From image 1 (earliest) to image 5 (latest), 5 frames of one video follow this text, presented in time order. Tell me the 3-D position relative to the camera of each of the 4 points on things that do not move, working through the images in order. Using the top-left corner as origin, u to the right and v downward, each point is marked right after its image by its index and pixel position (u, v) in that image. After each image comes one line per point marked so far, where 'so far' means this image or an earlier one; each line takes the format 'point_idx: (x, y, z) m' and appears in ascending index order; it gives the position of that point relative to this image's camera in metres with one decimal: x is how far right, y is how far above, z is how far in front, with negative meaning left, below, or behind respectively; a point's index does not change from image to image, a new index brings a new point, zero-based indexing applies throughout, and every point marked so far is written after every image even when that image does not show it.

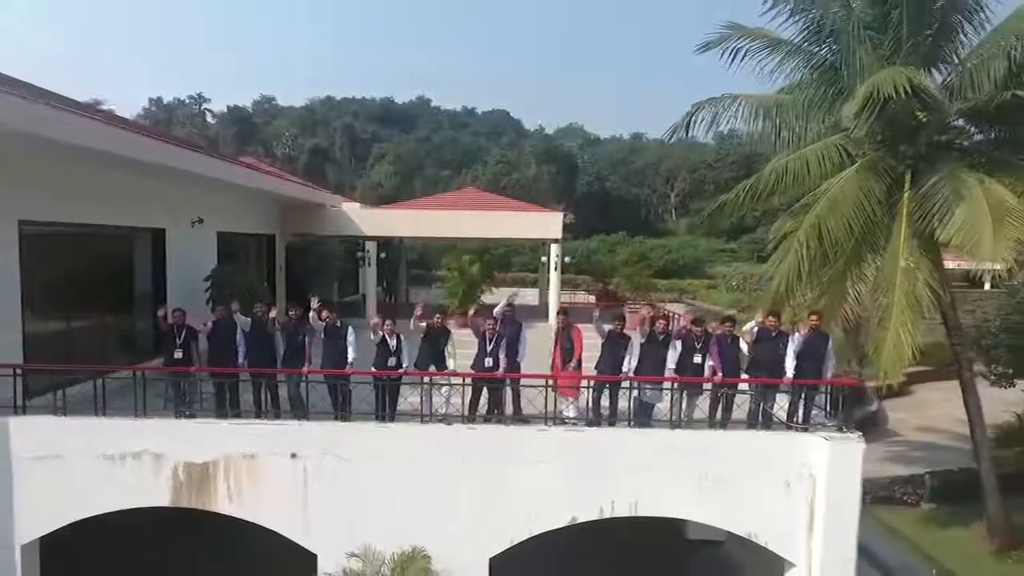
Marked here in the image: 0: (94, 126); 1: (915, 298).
0: (-6.8, +2.6, +7.4) m
1: (+8.1, -0.2, +8.9) m
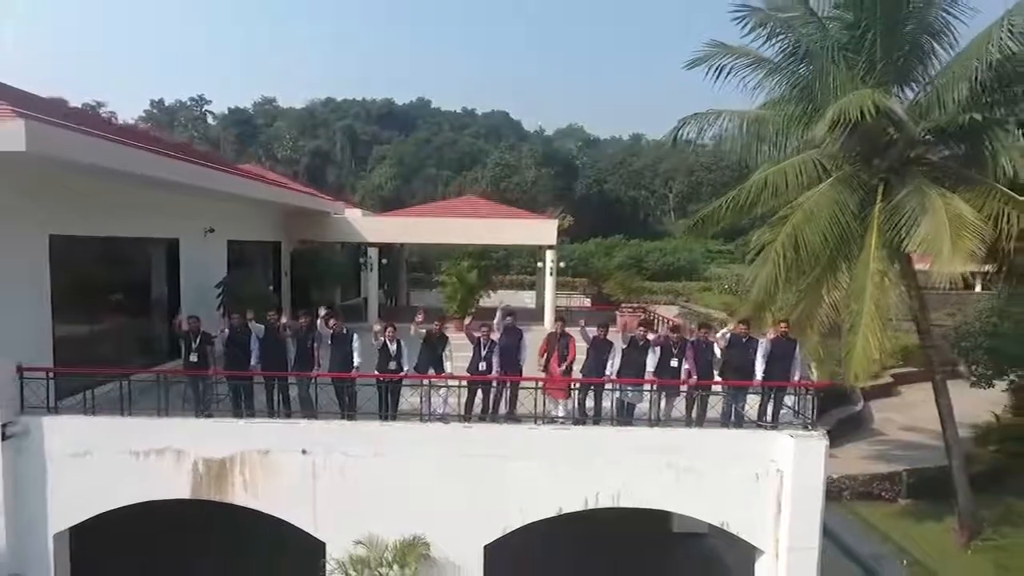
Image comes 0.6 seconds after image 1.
0: (-6.9, +2.4, +8.0) m
1: (+8.0, -0.4, +9.5) m
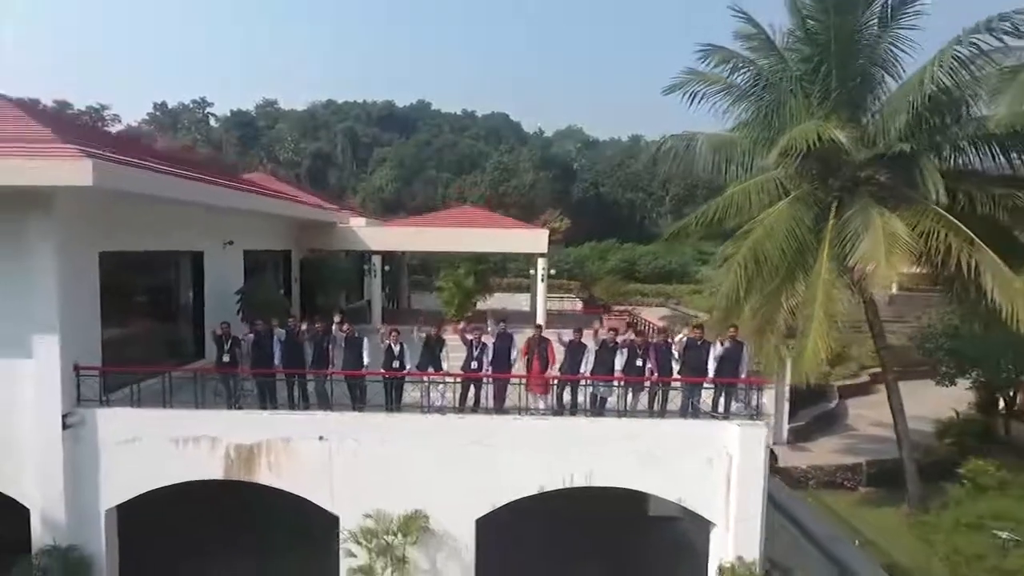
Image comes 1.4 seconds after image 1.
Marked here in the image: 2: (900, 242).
0: (-7.1, +2.2, +9.3) m
1: (+7.7, -0.6, +10.8) m
2: (+8.8, +1.1, +10.1) m
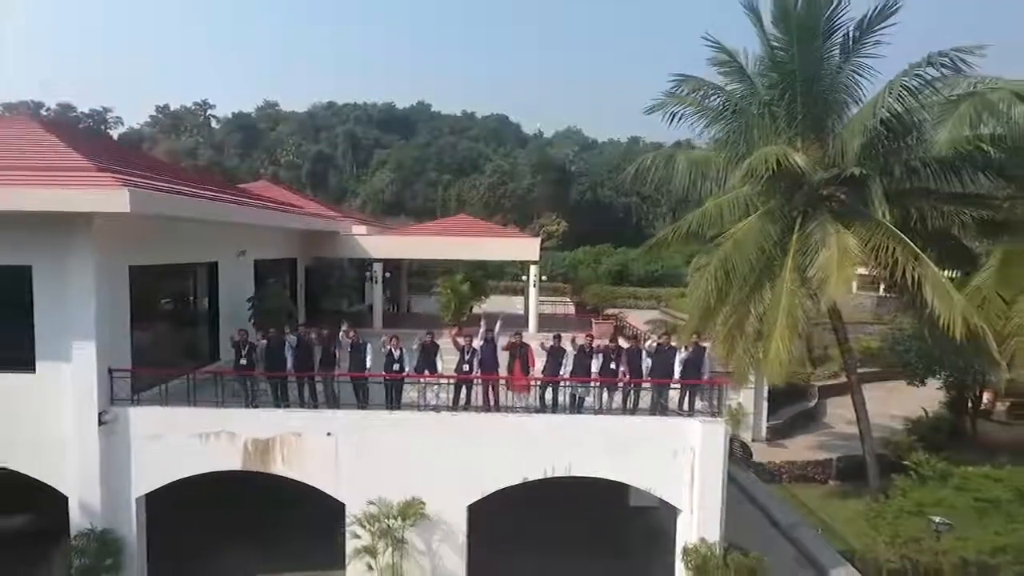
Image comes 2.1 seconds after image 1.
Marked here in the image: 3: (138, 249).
0: (-7.4, +2.0, +10.3) m
1: (+7.5, -0.8, +11.8) m
2: (+8.6, +0.8, +11.2) m
3: (-9.1, +1.0, +10.8) m
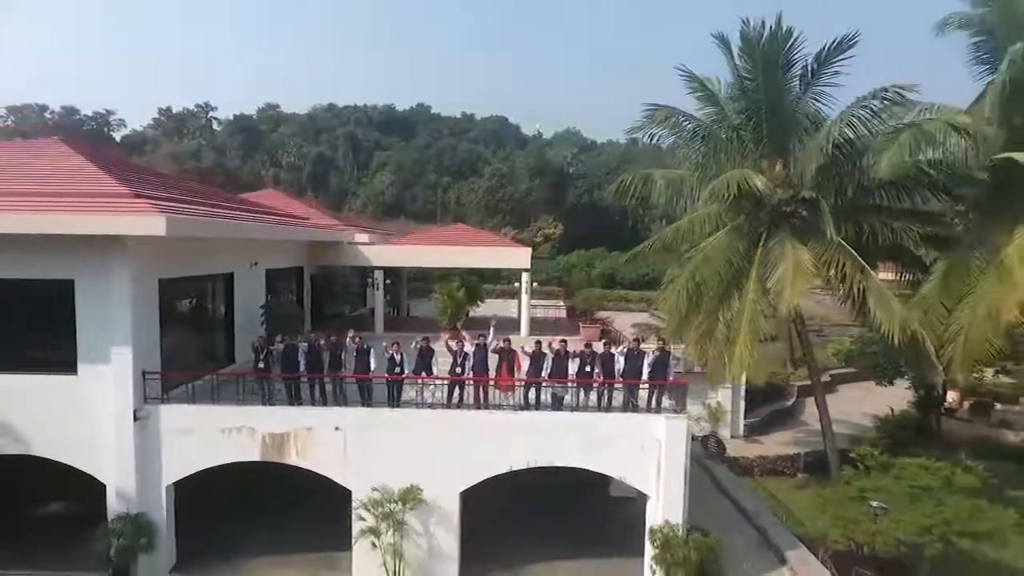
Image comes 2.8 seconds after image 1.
0: (-7.7, +1.7, +11.6) m
1: (+7.1, -1.1, +13.1) m
2: (+8.3, +0.5, +12.4) m
3: (-9.4, +0.7, +12.0) m
